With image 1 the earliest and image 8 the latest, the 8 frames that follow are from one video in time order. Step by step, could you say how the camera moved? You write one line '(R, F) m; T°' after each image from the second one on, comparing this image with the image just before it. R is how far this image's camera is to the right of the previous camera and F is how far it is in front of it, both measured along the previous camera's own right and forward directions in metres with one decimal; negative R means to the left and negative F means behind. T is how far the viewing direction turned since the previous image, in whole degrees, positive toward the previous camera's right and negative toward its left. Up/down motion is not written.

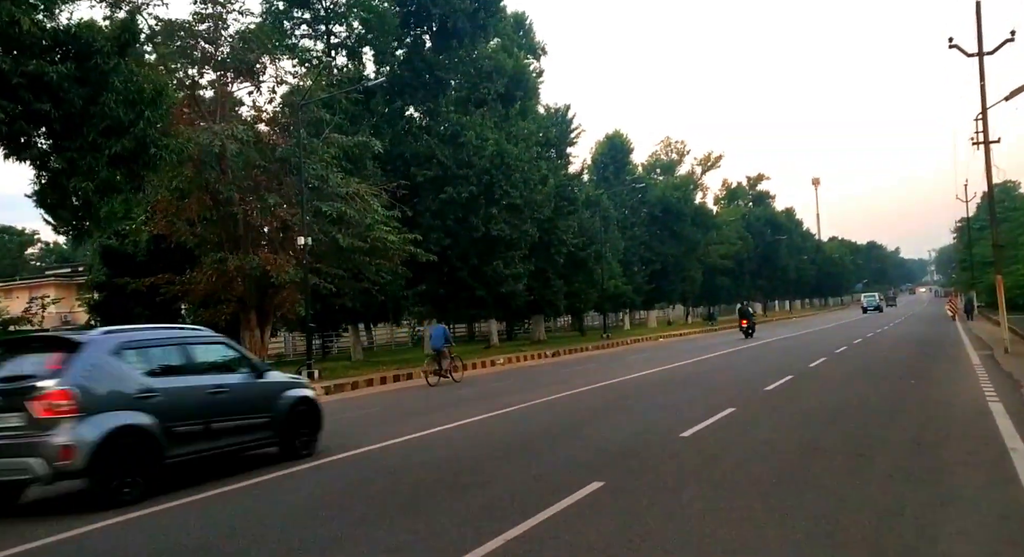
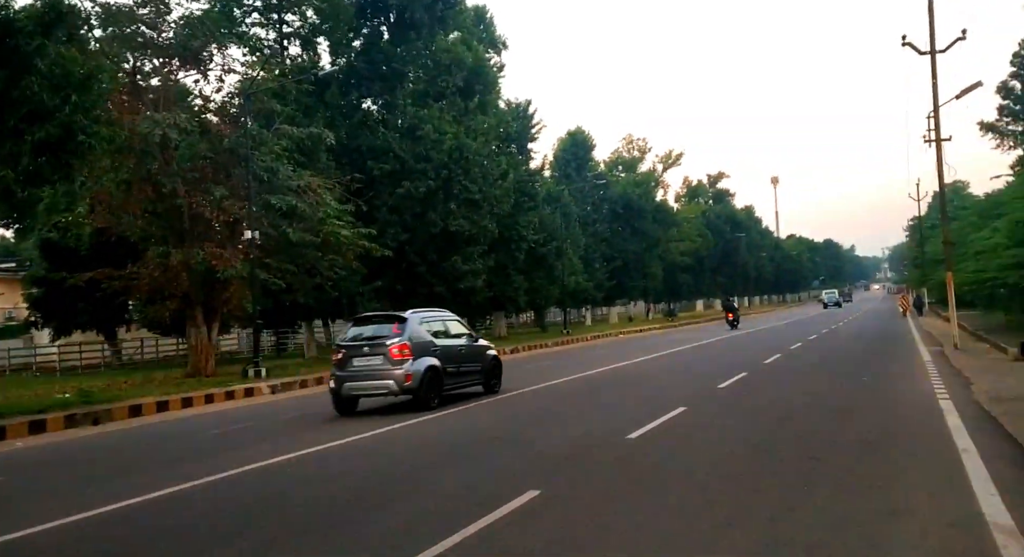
(+0.5, +0.7) m; +3°
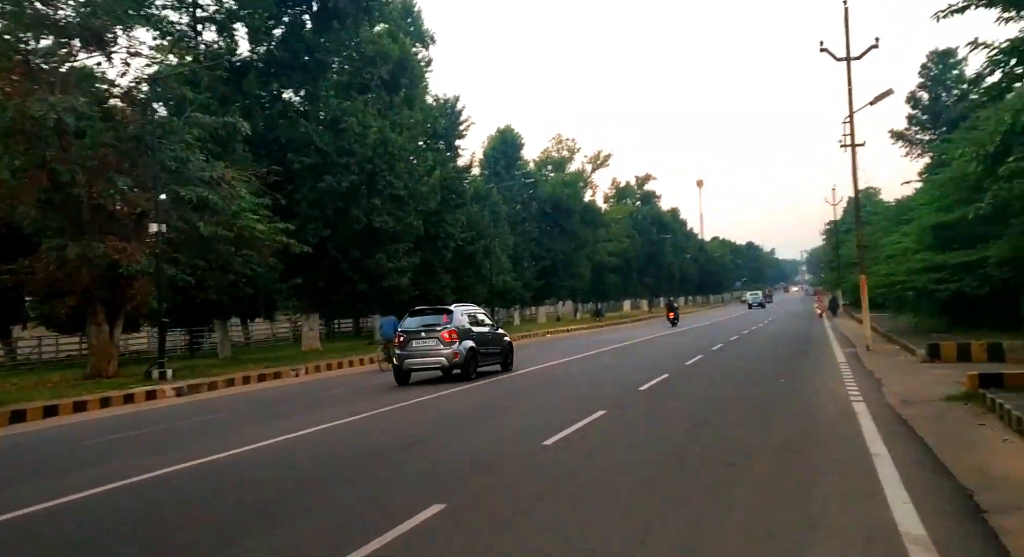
(+0.4, +0.7) m; +6°
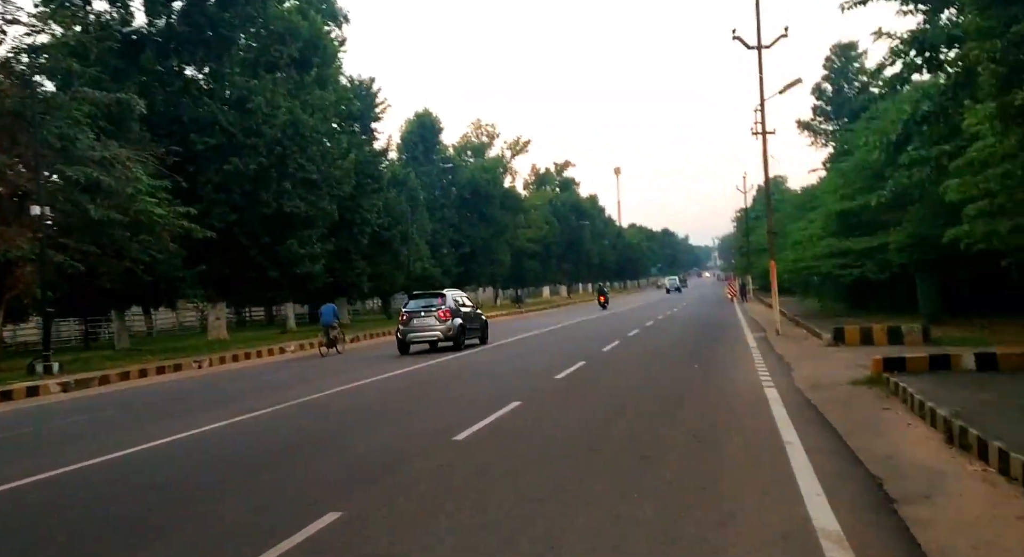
(+0.2, +0.6) m; +7°
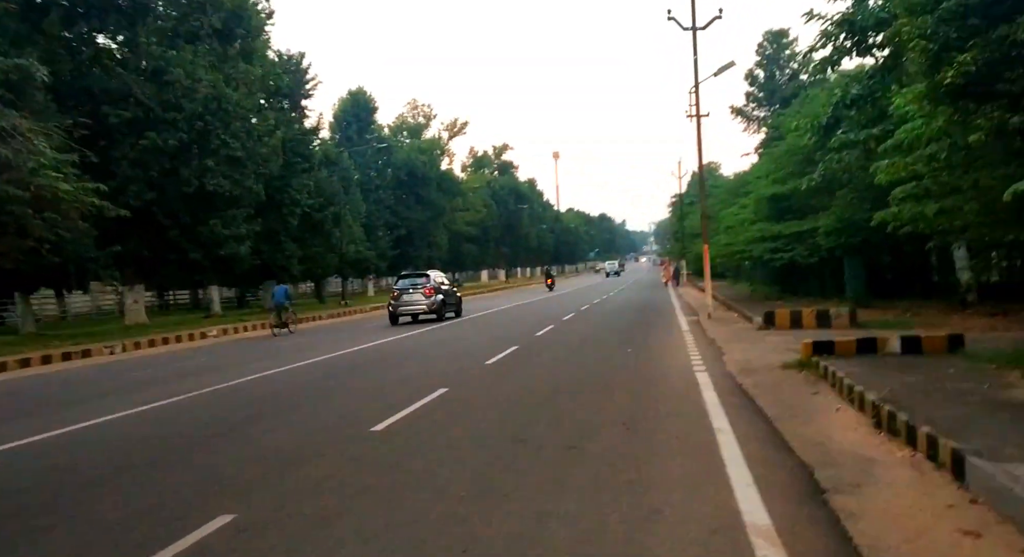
(+0.2, +0.5) m; +5°
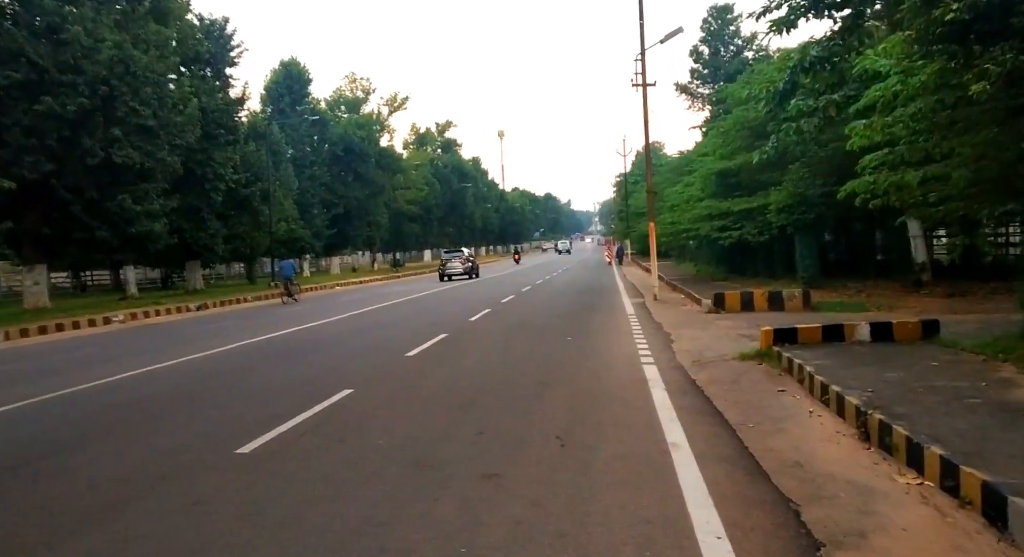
(+0.4, +1.6) m; +5°
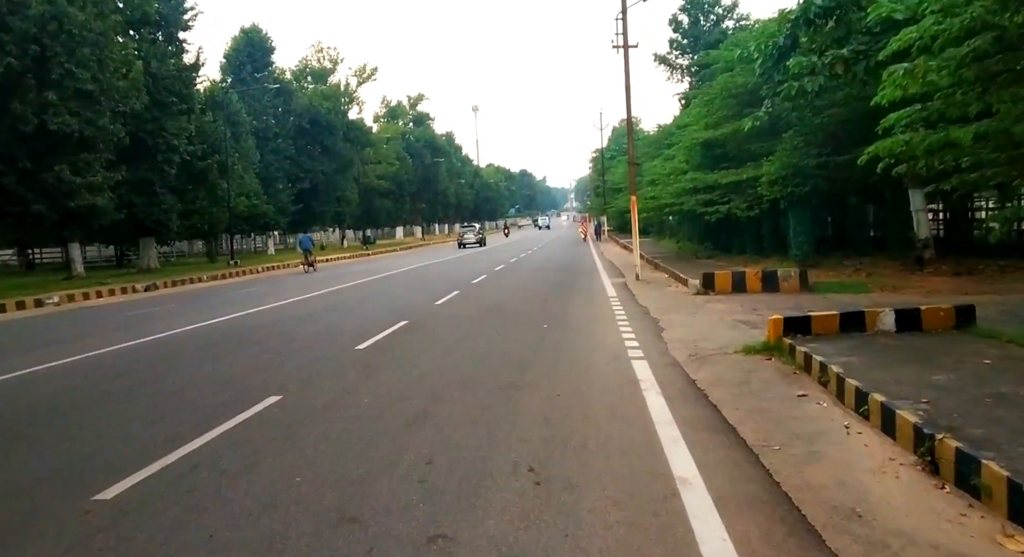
(+0.1, +1.5) m; +2°
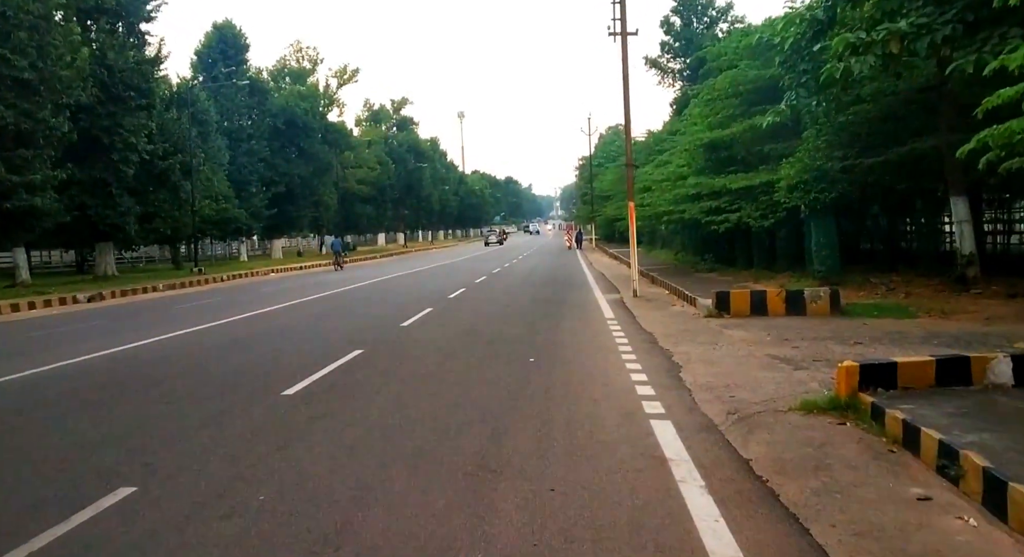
(+0.1, +2.2) m; +1°
